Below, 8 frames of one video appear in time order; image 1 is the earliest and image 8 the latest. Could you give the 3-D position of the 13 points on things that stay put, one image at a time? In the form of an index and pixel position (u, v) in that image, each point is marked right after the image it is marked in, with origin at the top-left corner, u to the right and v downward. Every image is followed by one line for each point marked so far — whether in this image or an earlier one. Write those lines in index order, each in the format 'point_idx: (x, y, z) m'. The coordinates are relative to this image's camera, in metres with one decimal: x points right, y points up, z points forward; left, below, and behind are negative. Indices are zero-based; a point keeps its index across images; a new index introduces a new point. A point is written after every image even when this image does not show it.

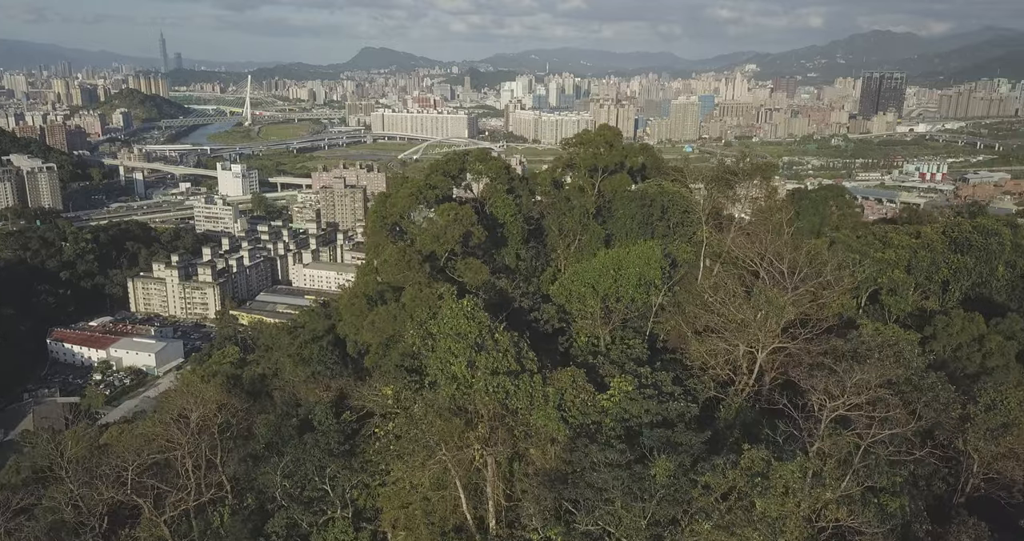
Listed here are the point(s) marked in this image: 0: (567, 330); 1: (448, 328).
0: (+0.4, -0.5, +5.9) m
1: (-0.4, -0.4, +5.0) m
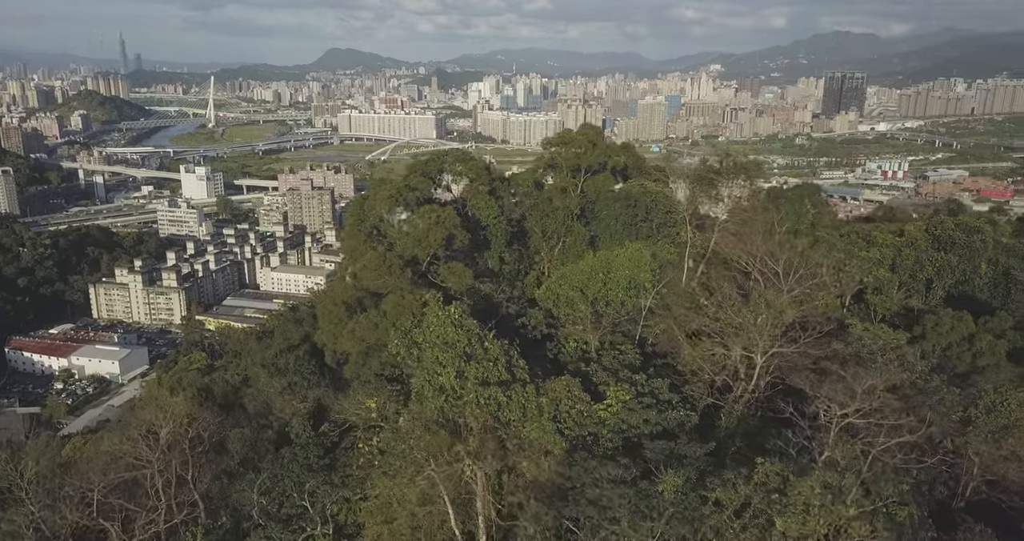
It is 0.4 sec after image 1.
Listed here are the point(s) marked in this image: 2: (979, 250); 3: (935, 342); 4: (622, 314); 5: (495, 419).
0: (+0.3, -0.5, +5.7) m
1: (-0.5, -0.4, +4.8) m
2: (+4.9, +0.2, +8.0) m
3: (+3.5, -0.6, +6.4) m
4: (+0.9, -0.3, +5.9) m
5: (-0.1, -0.8, +4.3) m
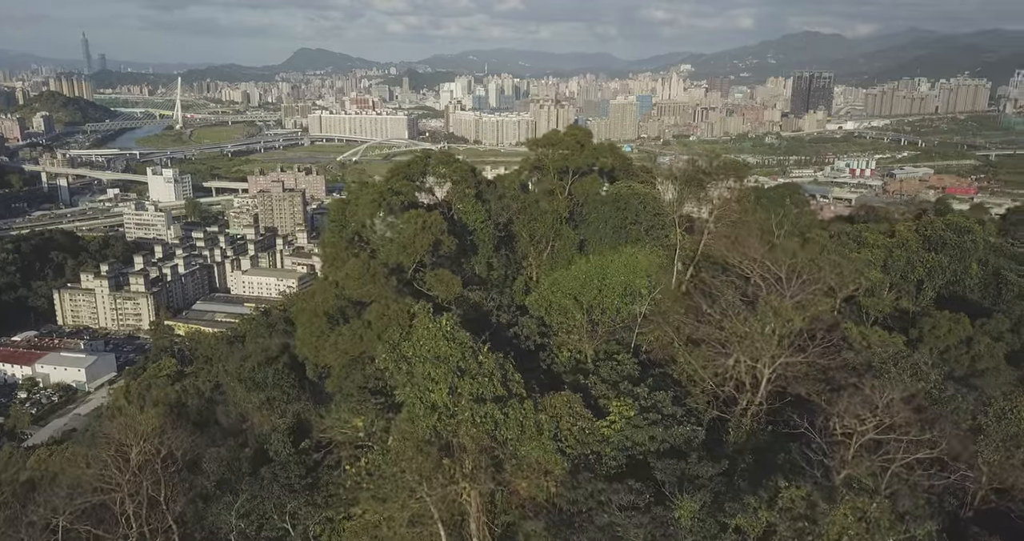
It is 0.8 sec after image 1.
0: (+0.3, -0.5, +5.4) m
1: (-0.5, -0.5, +4.5) m
2: (+4.8, +0.2, +7.9) m
3: (+3.5, -0.6, +6.3) m
4: (+0.8, -0.4, +5.7) m
5: (-0.1, -0.9, +4.1) m
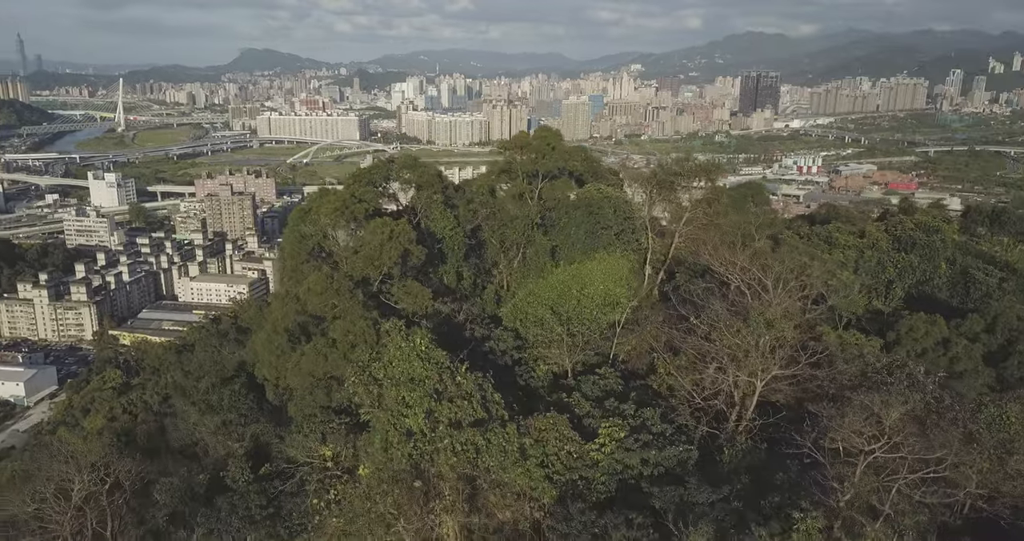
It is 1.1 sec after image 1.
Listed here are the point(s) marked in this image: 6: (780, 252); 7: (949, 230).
0: (+0.1, -0.6, +5.1) m
1: (-0.6, -0.6, +4.2) m
2: (+4.4, +0.2, +7.9) m
3: (+3.2, -0.6, +6.2) m
4: (+0.6, -0.4, +5.5) m
5: (-0.2, -1.0, +3.8) m
6: (+2.6, +0.2, +7.6) m
7: (+4.8, +0.5, +8.4) m
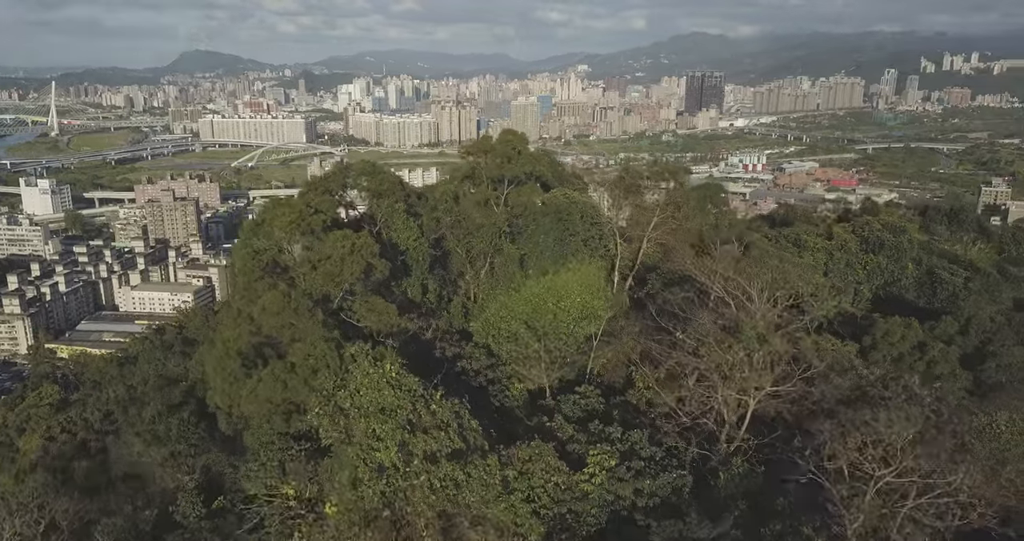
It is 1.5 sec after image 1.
0: (-0.1, -0.7, +4.8) m
1: (-0.7, -0.7, +3.9) m
2: (+4.1, +0.2, +7.8) m
3: (+3.0, -0.7, +6.1) m
4: (+0.4, -0.5, +5.2) m
5: (-0.3, -1.1, +3.5) m
6: (+2.3, +0.1, +7.4) m
7: (+4.4, +0.5, +8.4) m
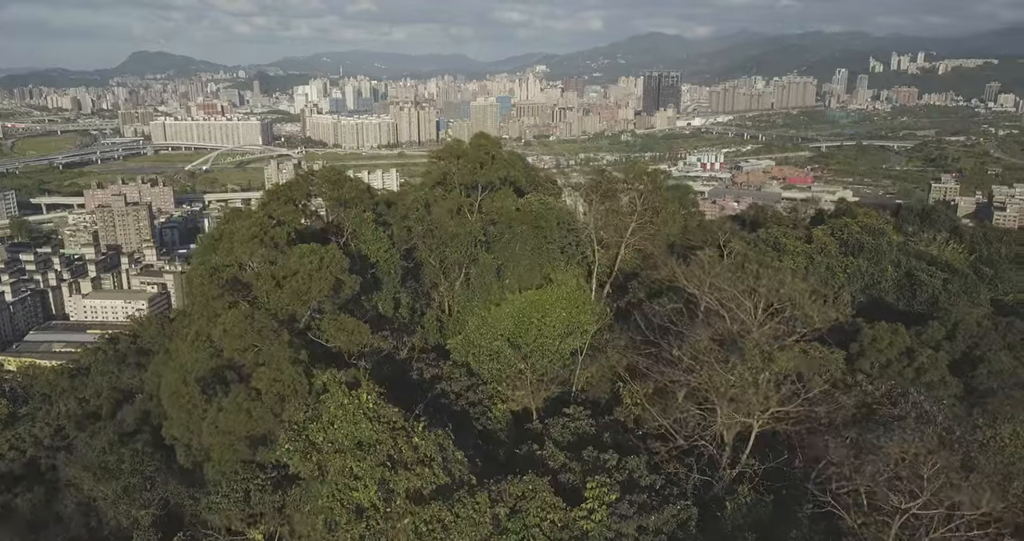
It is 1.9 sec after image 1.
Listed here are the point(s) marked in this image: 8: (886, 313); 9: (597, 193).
0: (-0.2, -0.8, +4.5) m
1: (-0.8, -0.8, +3.5) m
2: (+3.8, +0.2, +7.7) m
3: (+2.8, -0.7, +5.9) m
4: (+0.3, -0.6, +4.9) m
5: (-0.3, -1.2, +3.1) m
6: (+2.1, +0.1, +7.2) m
7: (+4.1, +0.4, +8.3) m
8: (+3.6, -0.4, +7.3) m
9: (+0.8, +0.7, +7.3) m
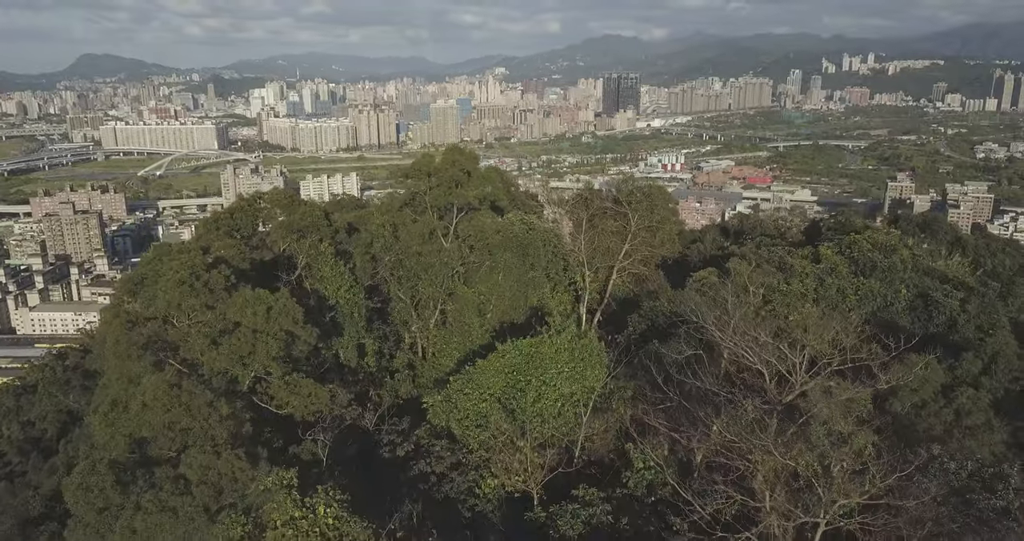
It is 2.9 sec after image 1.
0: (-0.2, -1.0, +3.7) m
1: (-0.8, -1.0, +2.6) m
2: (+3.6, 0.0, +7.1) m
3: (+2.7, -0.9, +5.2) m
4: (+0.2, -0.8, +4.1) m
5: (-0.2, -1.4, +2.3) m
6: (+1.9, -0.1, +6.5) m
7: (+3.9, +0.2, +7.7) m
8: (+3.4, -0.6, +6.6) m
9: (+0.6, +0.5, +6.5) m
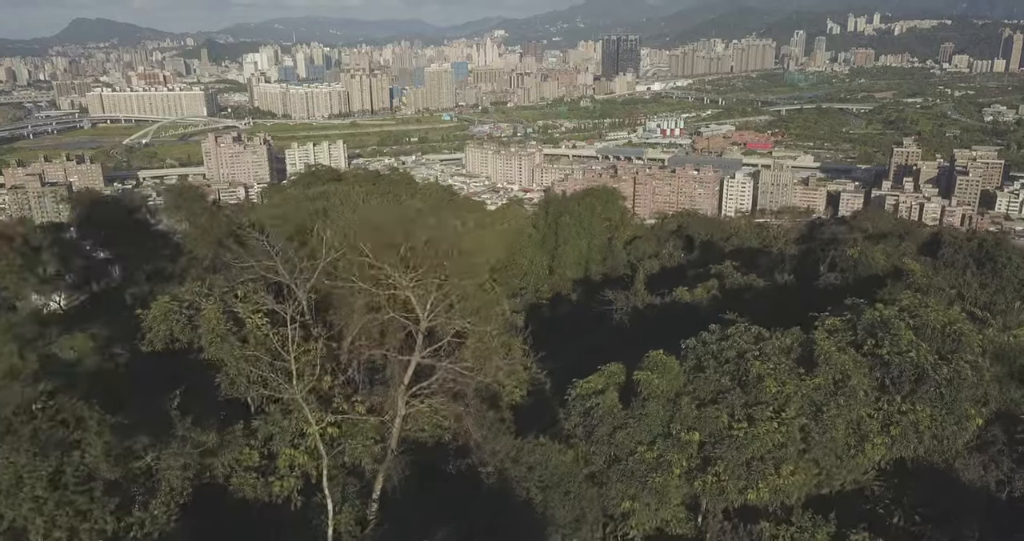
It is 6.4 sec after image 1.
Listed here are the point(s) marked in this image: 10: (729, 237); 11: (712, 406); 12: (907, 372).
0: (-1.6, -1.7, +0.4) m
1: (-2.1, -1.8, -0.7) m
2: (+2.2, -0.5, +3.7) m
3: (+1.4, -1.5, +1.9) m
4: (-1.1, -1.5, +0.8) m
5: (-1.6, -2.2, -1.0) m
6: (+0.5, -0.7, +3.1) m
7: (+2.5, -0.3, +4.3) m
8: (+2.0, -1.1, +3.3) m
9: (-0.8, -0.1, +3.1) m
10: (+2.2, +0.4, +8.0) m
11: (+0.9, -0.6, +3.5) m
12: (+1.9, -0.5, +3.7) m
